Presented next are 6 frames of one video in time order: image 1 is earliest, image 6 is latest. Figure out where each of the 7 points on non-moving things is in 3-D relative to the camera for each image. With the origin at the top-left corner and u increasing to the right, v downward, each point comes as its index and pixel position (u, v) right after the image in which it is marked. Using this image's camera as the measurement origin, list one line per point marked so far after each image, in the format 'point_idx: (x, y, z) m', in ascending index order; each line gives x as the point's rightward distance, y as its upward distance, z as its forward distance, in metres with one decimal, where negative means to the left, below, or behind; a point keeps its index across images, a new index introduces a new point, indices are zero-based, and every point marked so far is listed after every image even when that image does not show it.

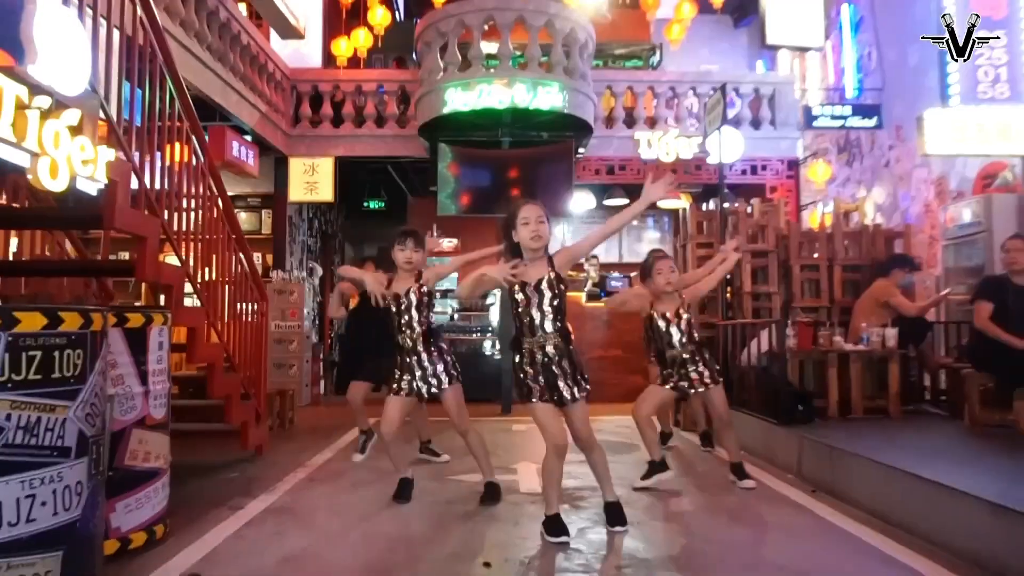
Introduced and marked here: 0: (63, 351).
0: (-1.4, -0.2, +2.4) m
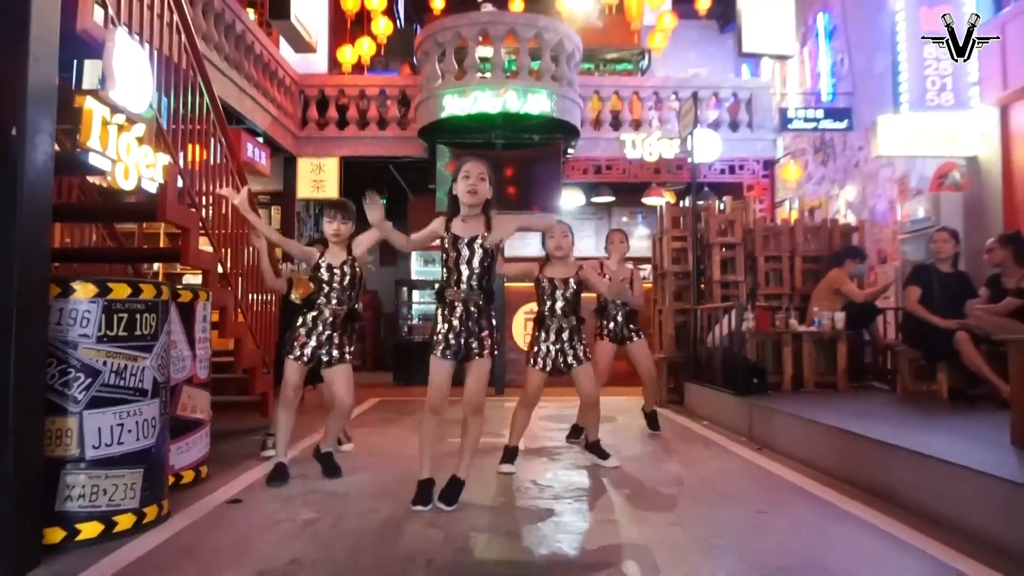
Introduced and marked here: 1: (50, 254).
0: (-1.5, -0.1, +3.1) m
1: (-1.6, +0.1, +2.7) m
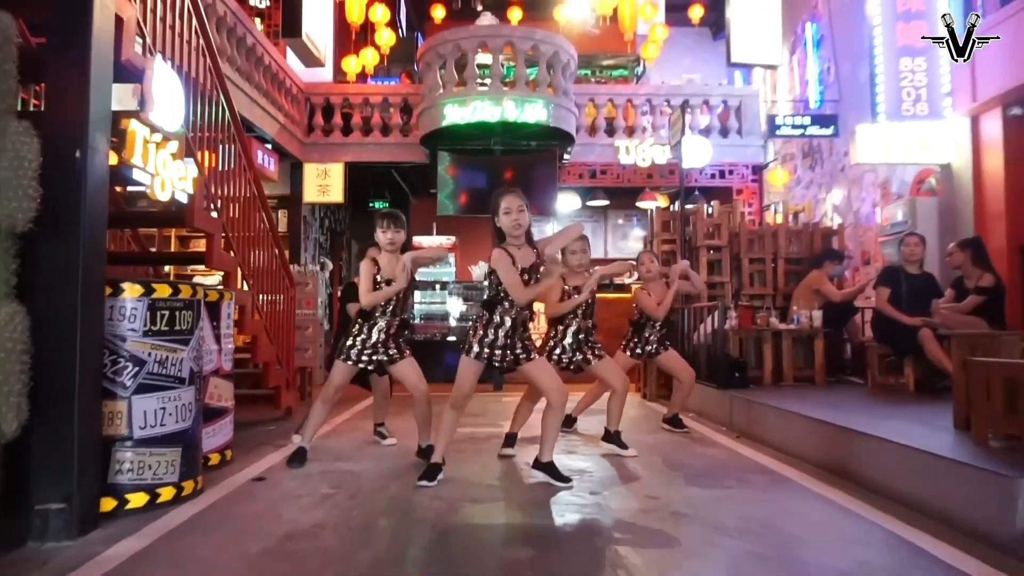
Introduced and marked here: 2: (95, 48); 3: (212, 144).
0: (-1.5, -0.1, +3.5) m
1: (-1.7, +0.1, +3.1) m
2: (-1.6, +1.0, +3.0) m
3: (-2.1, +1.0, +5.2) m
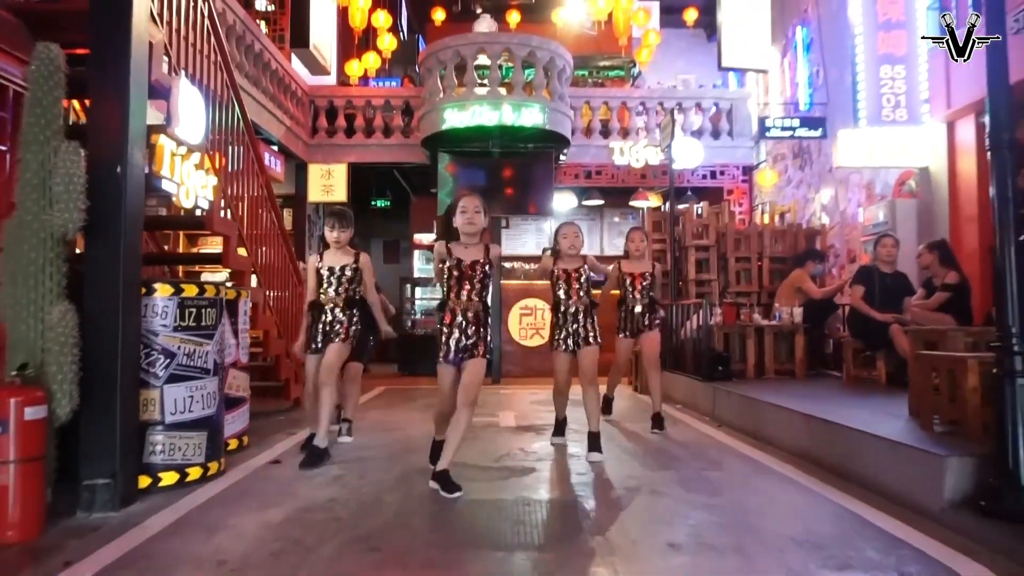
0: (-1.5, -0.1, +3.8) m
1: (-1.7, +0.1, +3.5) m
2: (-1.7, +0.9, +3.3) m
3: (-2.1, +1.0, +5.6) m
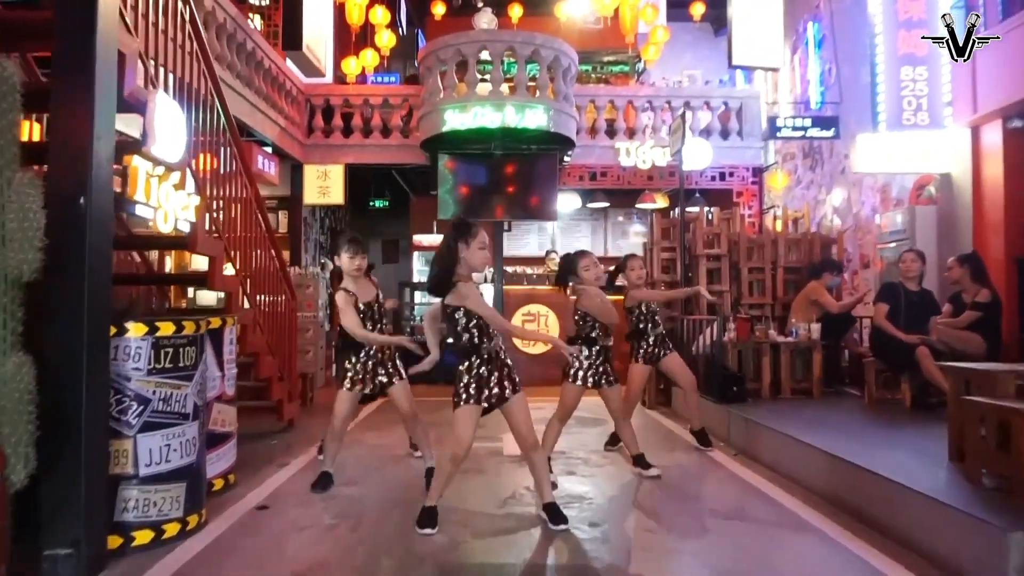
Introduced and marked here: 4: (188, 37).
0: (-1.5, -0.3, +3.5) m
1: (-1.7, 0.0, +3.1) m
2: (-1.6, +0.8, +3.0) m
3: (-2.1, +0.9, +5.2) m
4: (-2.1, +1.6, +5.0) m
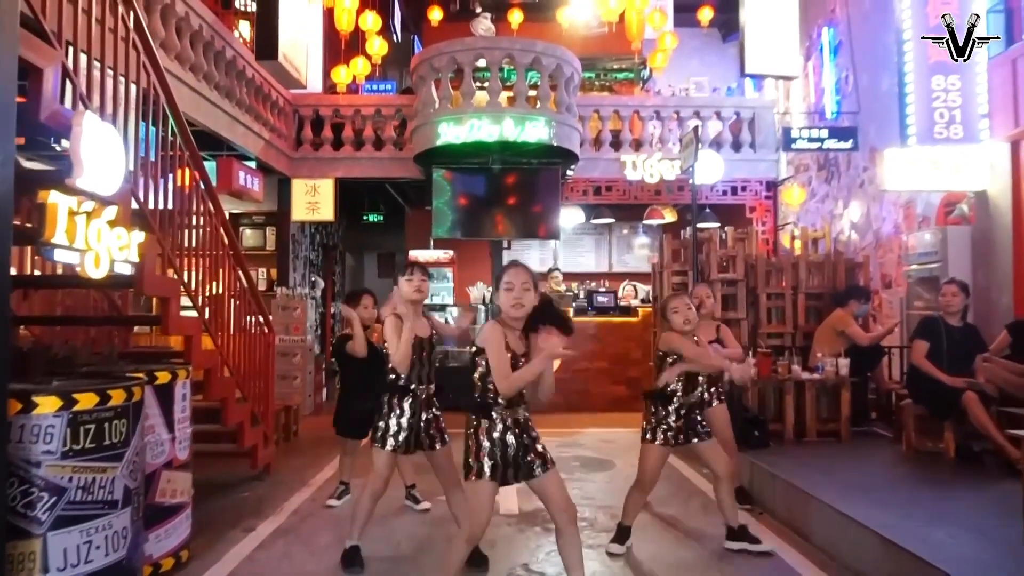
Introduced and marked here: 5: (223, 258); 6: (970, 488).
0: (-1.5, -0.5, +2.9) m
1: (-1.7, -0.3, +2.5) m
2: (-1.7, +0.5, +2.4) m
3: (-2.1, +0.6, +4.6) m
4: (-2.1, +1.4, +4.4) m
5: (-2.0, +0.2, +5.4) m
6: (+2.7, -1.1, +4.4) m
